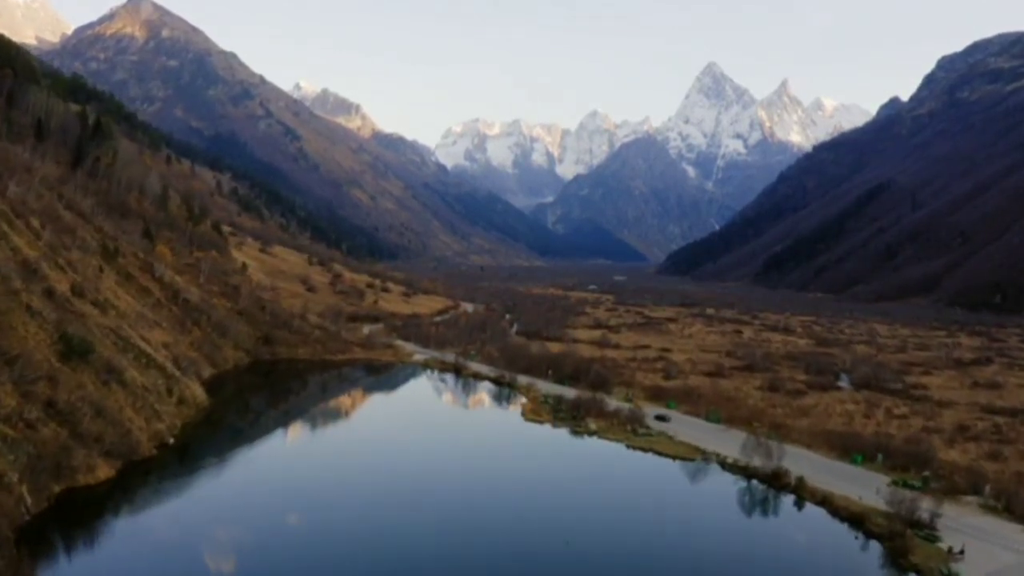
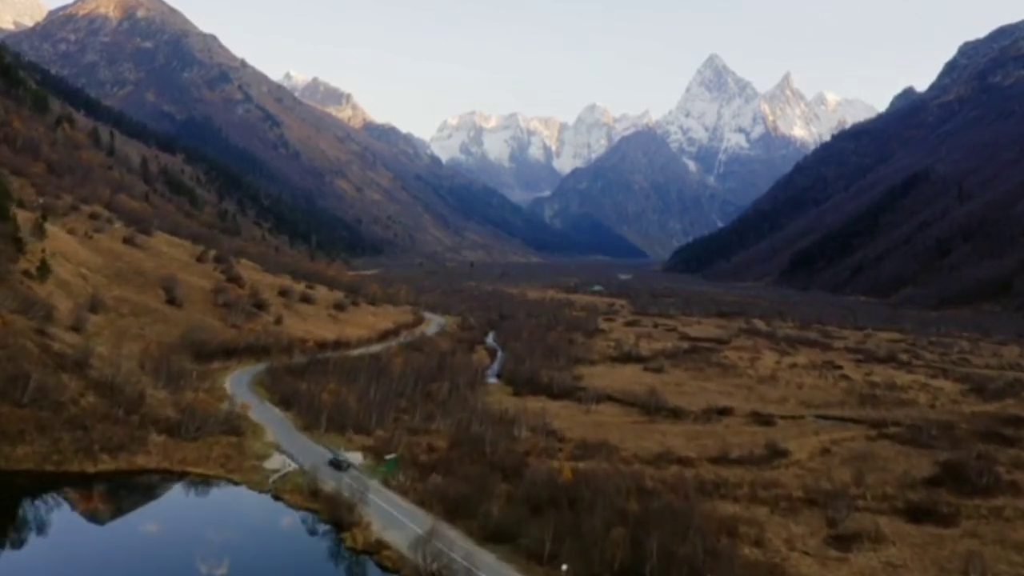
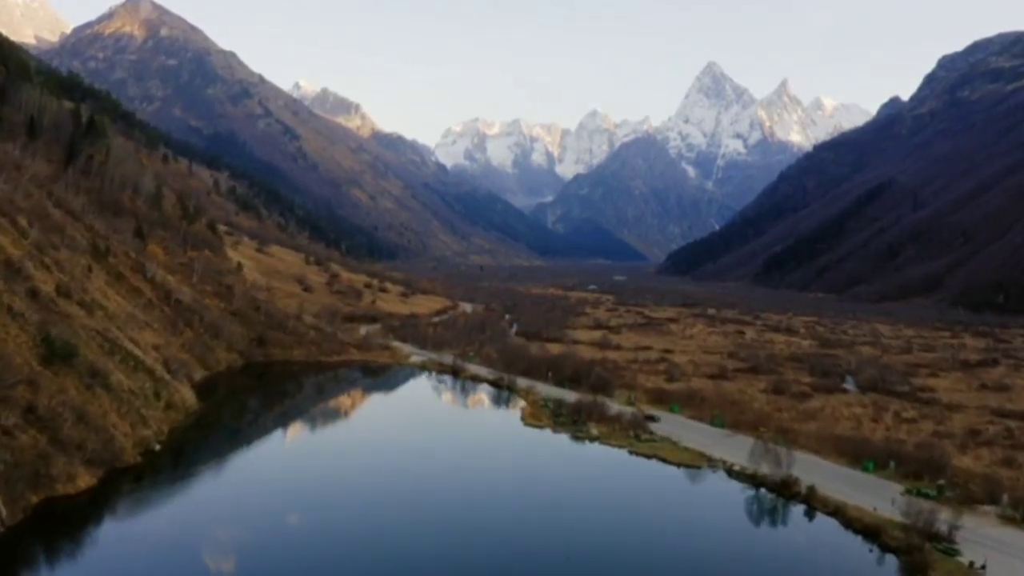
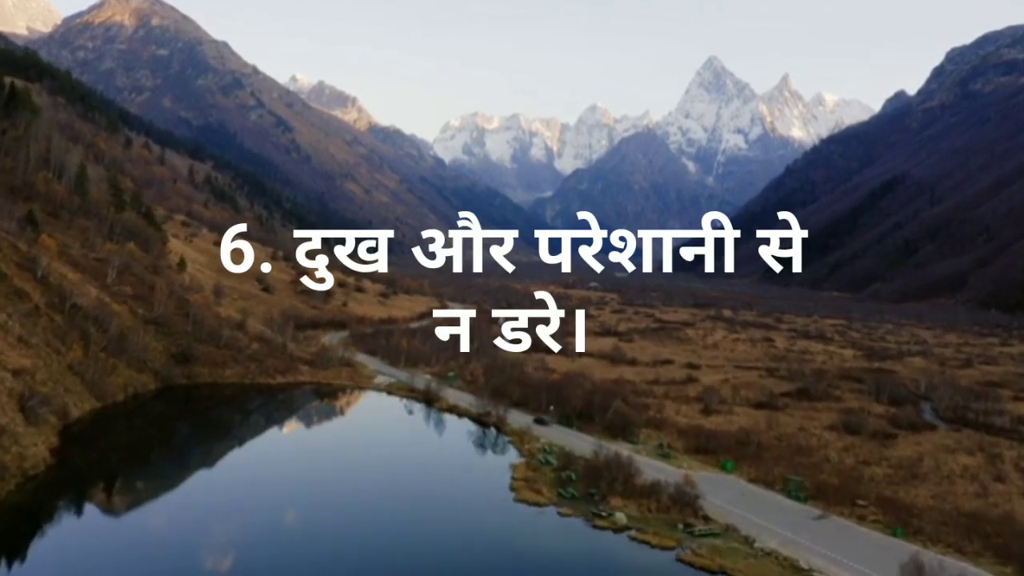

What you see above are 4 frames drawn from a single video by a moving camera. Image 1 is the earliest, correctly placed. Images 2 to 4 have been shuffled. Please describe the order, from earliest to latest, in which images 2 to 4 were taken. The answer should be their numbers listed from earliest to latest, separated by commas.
3, 4, 2
